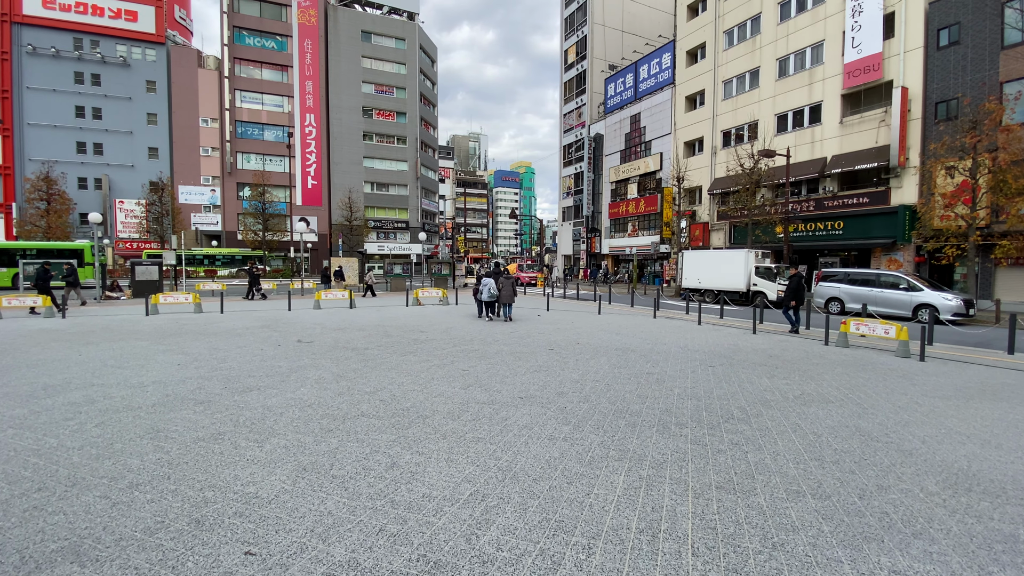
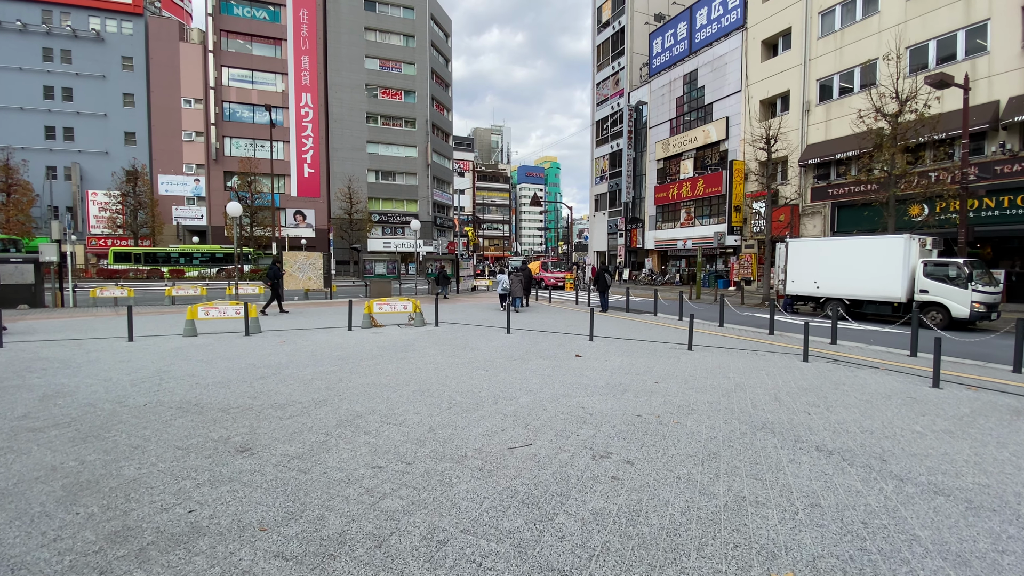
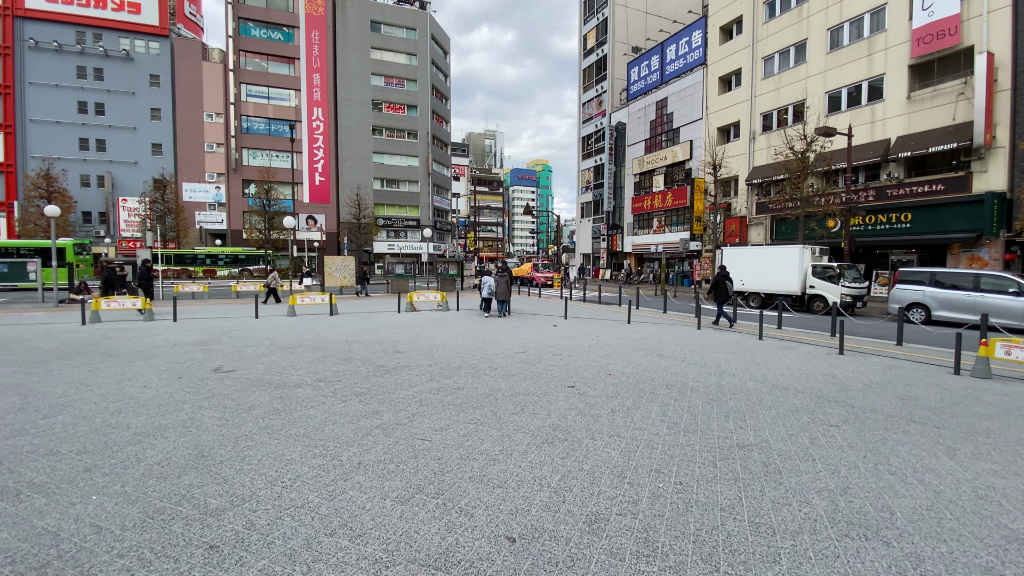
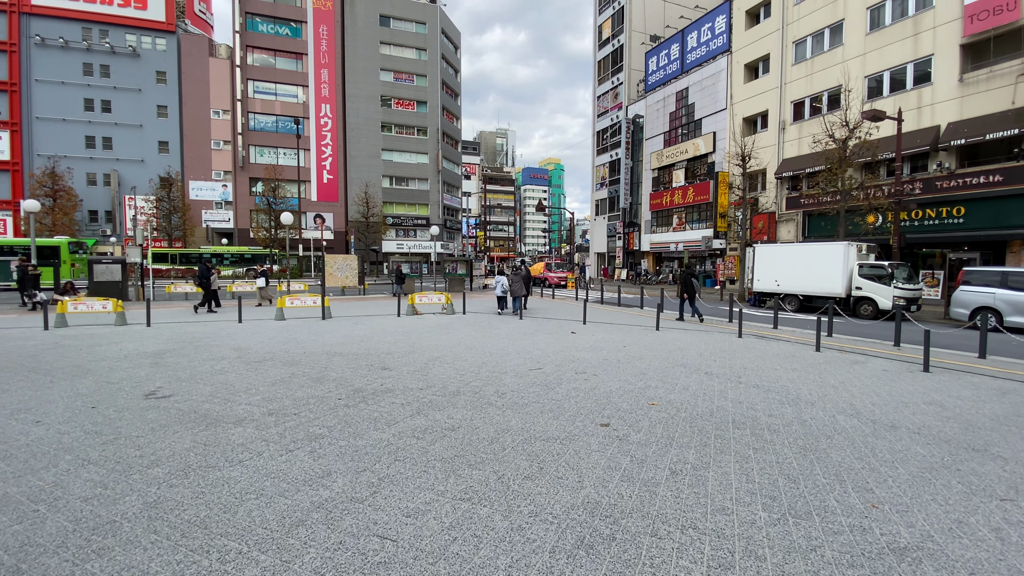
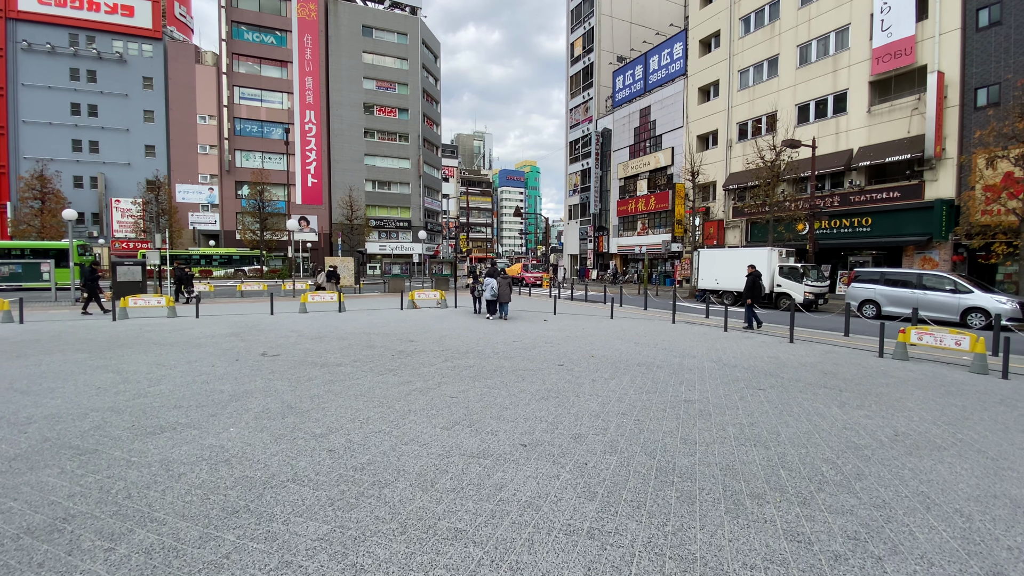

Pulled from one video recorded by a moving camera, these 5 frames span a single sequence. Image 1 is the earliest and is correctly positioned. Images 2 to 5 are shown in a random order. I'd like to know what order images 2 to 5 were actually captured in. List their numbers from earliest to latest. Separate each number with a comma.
5, 3, 4, 2
